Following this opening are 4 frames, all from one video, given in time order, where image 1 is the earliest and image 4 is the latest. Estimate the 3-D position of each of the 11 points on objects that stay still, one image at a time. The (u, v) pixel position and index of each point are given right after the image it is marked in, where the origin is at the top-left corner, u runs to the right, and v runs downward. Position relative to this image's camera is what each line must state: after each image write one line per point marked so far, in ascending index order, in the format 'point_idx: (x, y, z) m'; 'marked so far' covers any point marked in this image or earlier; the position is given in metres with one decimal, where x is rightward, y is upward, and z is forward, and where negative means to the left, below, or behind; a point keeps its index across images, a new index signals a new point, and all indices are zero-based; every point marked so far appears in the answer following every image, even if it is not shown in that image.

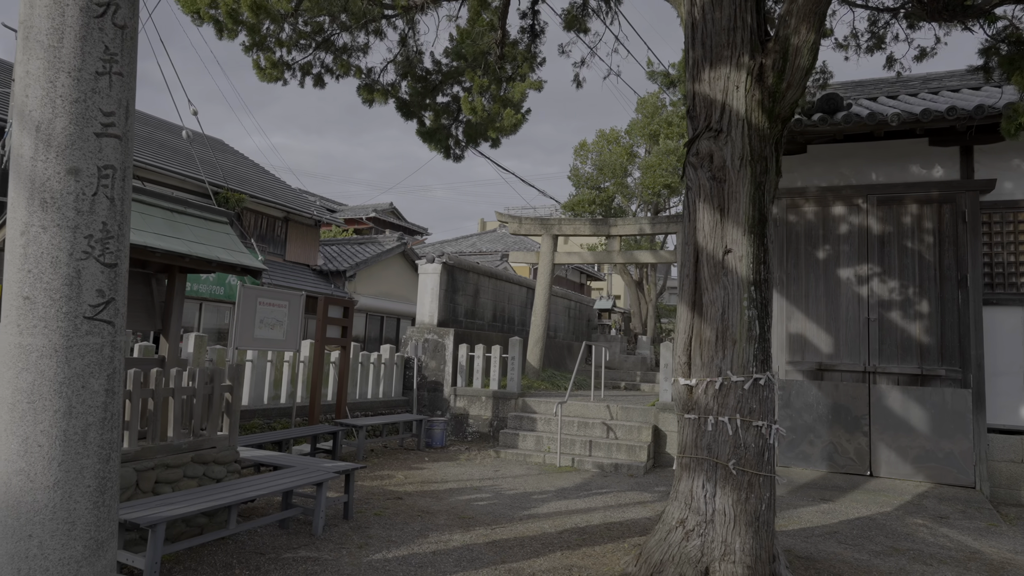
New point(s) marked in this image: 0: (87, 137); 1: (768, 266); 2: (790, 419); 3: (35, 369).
0: (-1.7, +0.6, +2.6) m
1: (+1.5, +0.1, +3.7) m
2: (+3.0, -1.4, +7.1) m
3: (-1.8, -0.3, +2.4) m
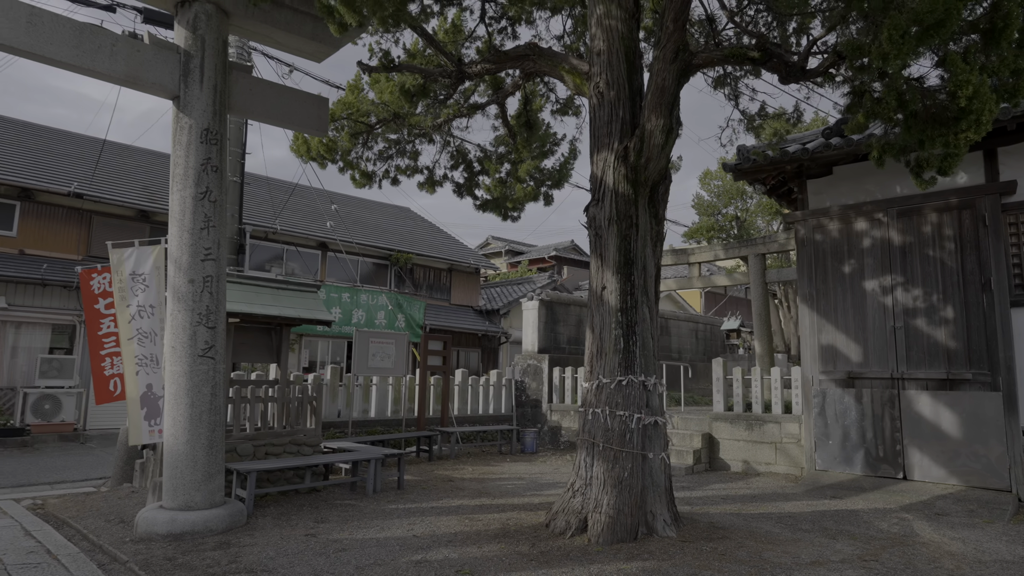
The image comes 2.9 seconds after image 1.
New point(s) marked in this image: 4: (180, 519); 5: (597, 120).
0: (-2.4, +0.2, +5.0) m
1: (+1.0, -0.1, +5.0) m
2: (+3.7, -1.6, +7.5) m
3: (-2.5, -0.7, +4.9) m
4: (-2.4, -1.7, +4.6) m
5: (+0.7, +1.4, +5.3) m
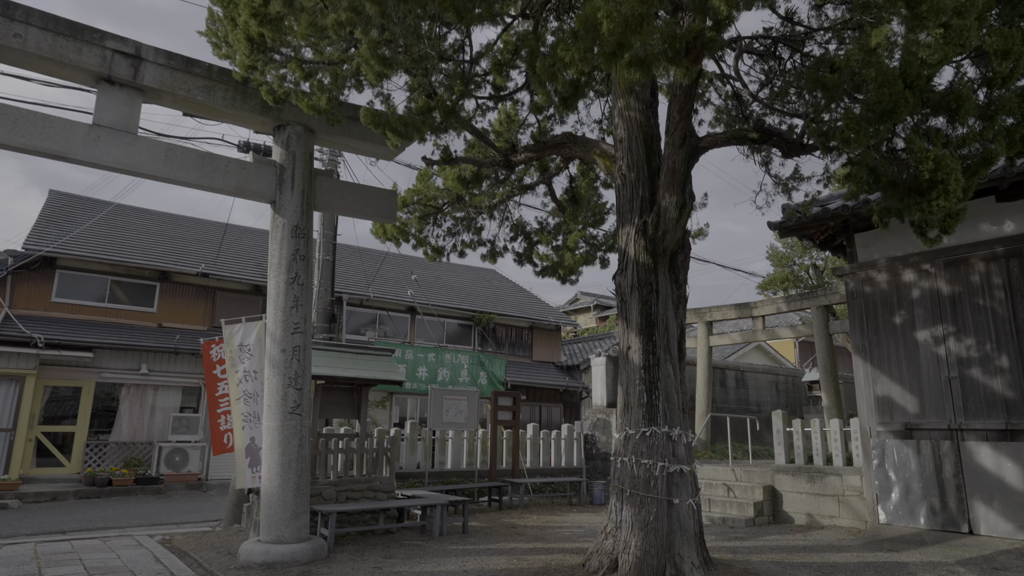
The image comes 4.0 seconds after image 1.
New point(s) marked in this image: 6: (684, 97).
0: (-2.1, -0.4, +6.1) m
1: (+1.3, -0.6, +5.5) m
2: (+4.3, -2.2, +7.5) m
3: (-2.2, -1.3, +5.9) m
4: (-2.1, -2.3, +5.6) m
5: (+1.0, +0.8, +6.0) m
6: (+1.5, +1.7, +5.7) m
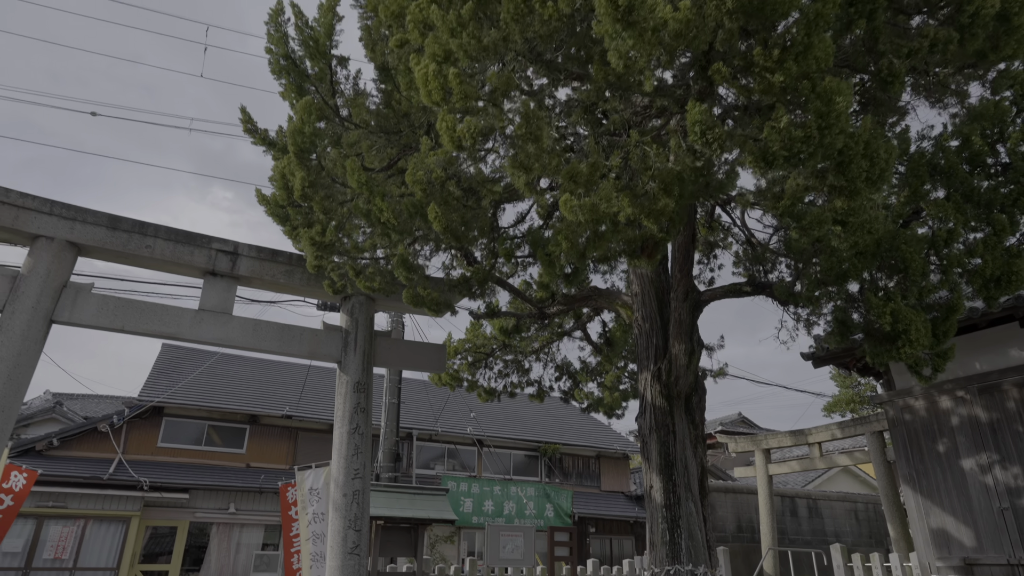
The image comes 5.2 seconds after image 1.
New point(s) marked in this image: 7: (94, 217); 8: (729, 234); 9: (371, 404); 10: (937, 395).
0: (-1.7, -2.0, +6.9) m
1: (+1.5, -1.9, +5.9) m
2: (+4.9, -3.7, +7.2) m
3: (-1.8, -2.9, +6.5) m
4: (-1.7, -3.8, +6.0) m
5: (+1.3, -0.6, +6.7) m
6: (+1.7, +0.3, +6.5) m
7: (-4.3, +0.7, +6.6) m
8: (+2.8, +0.7, +8.4) m
9: (-1.6, -1.3, +7.2) m
10: (+5.2, -1.3, +7.8) m
